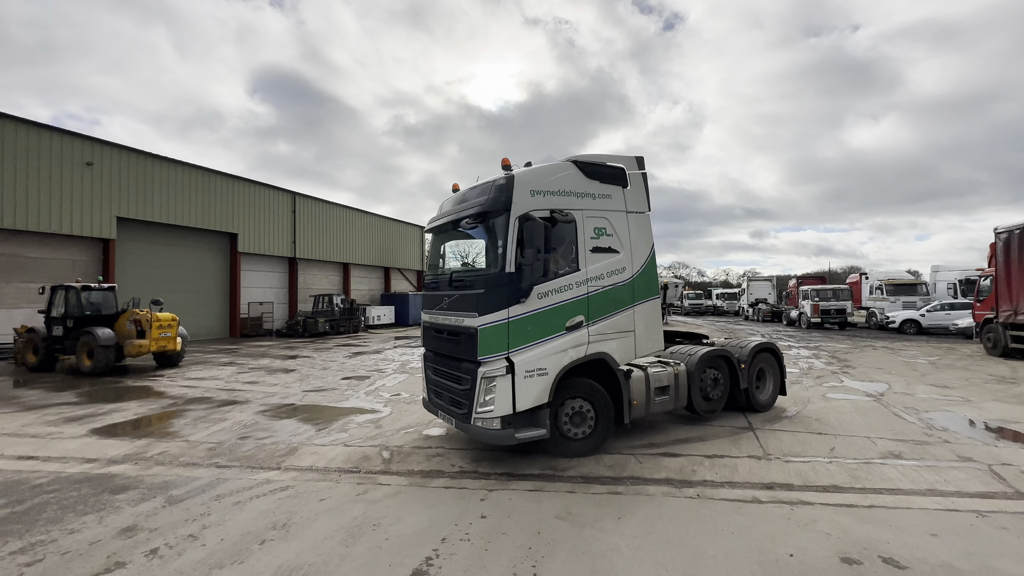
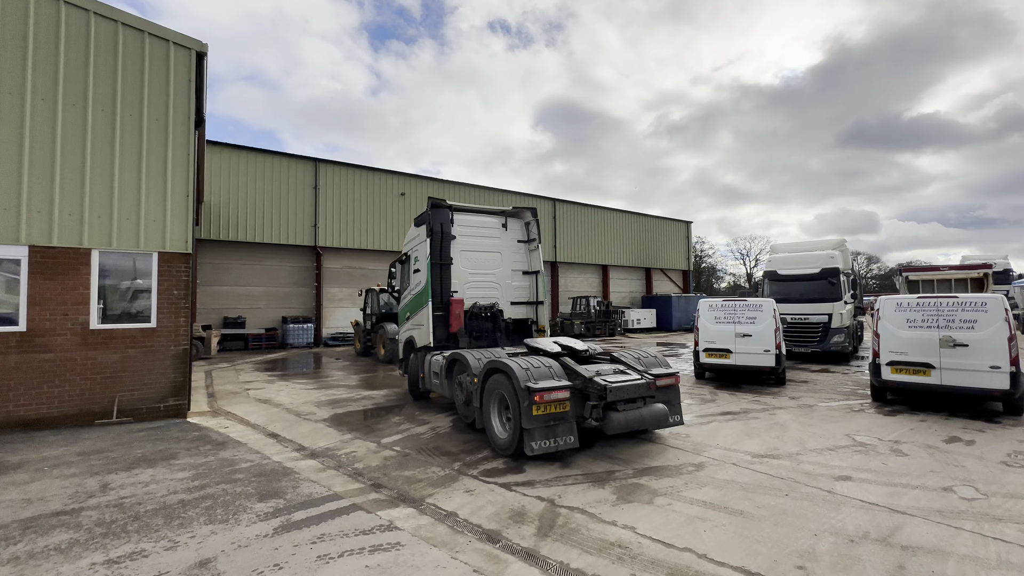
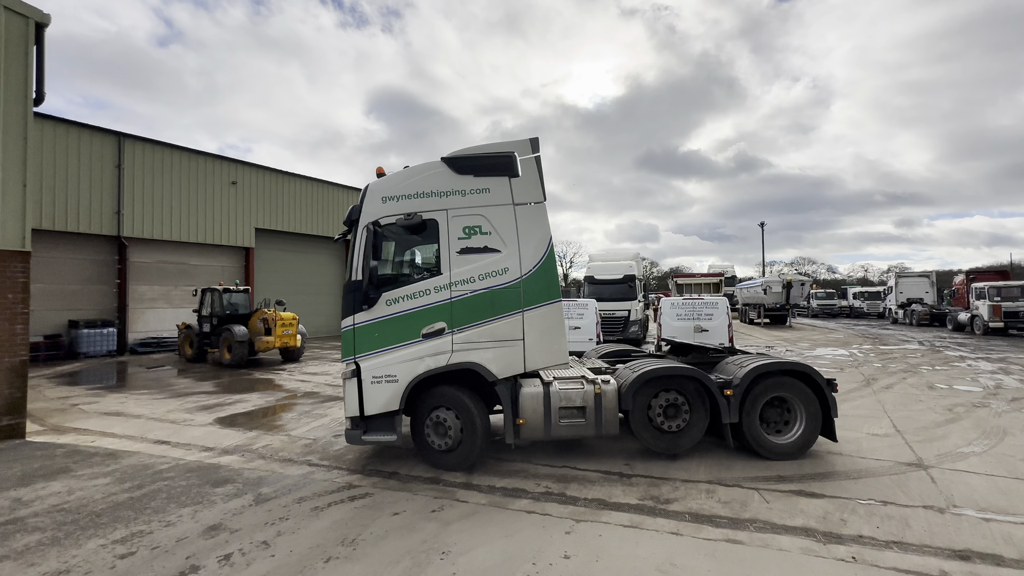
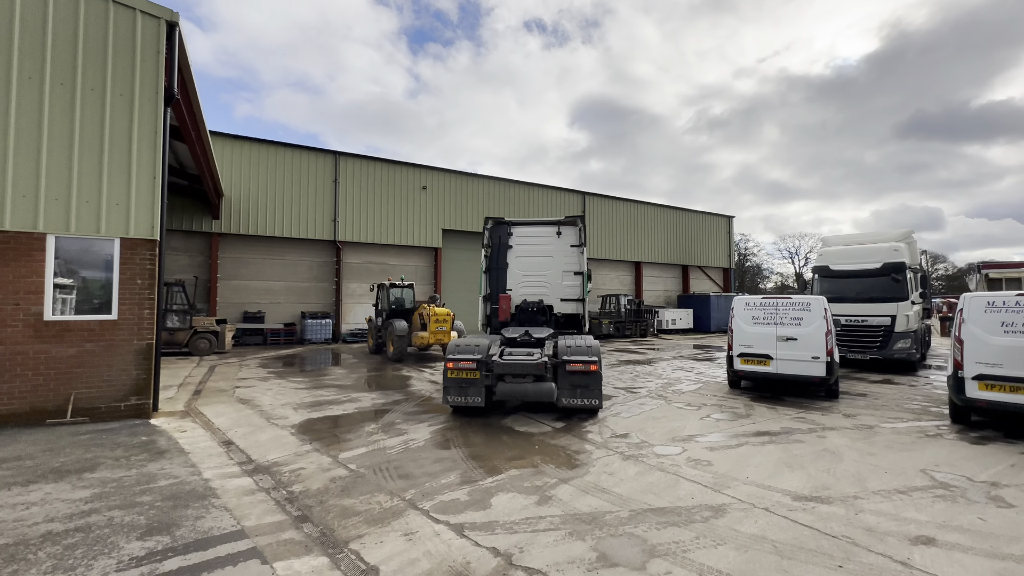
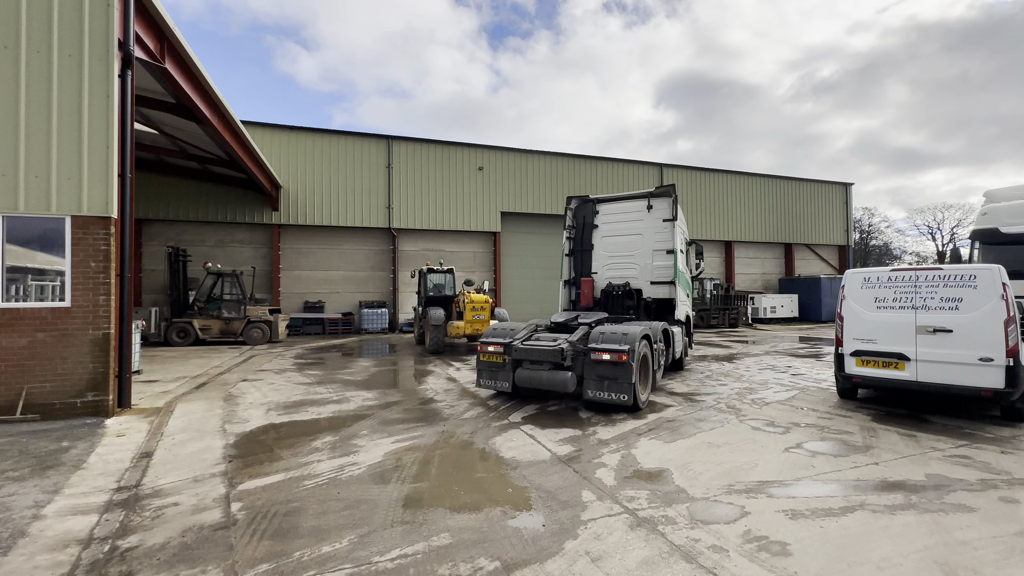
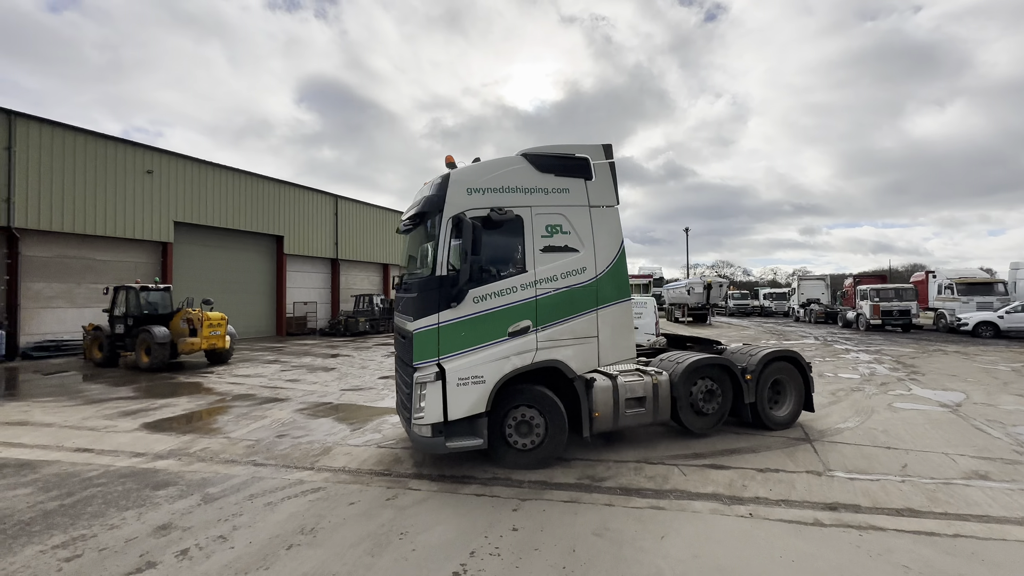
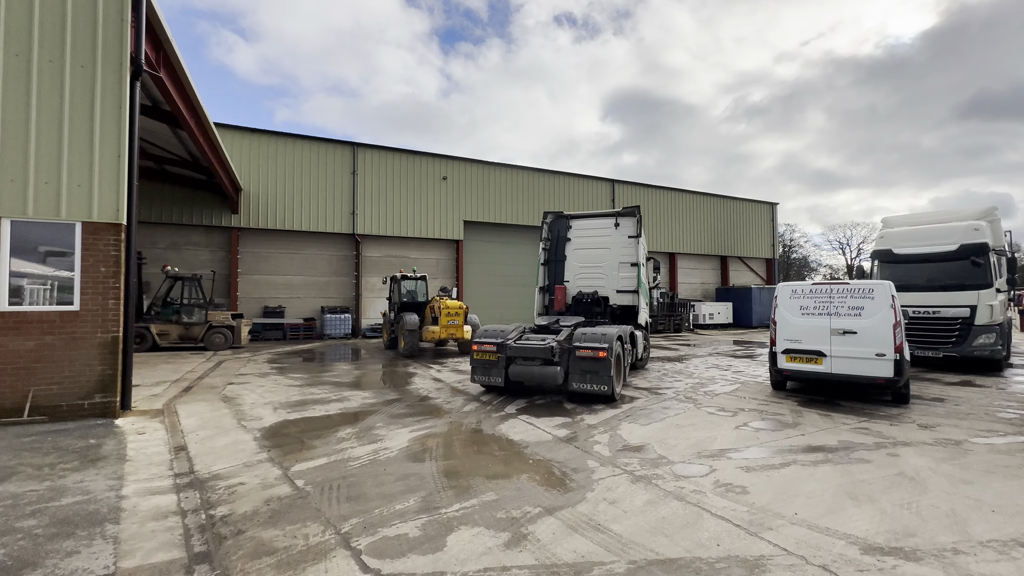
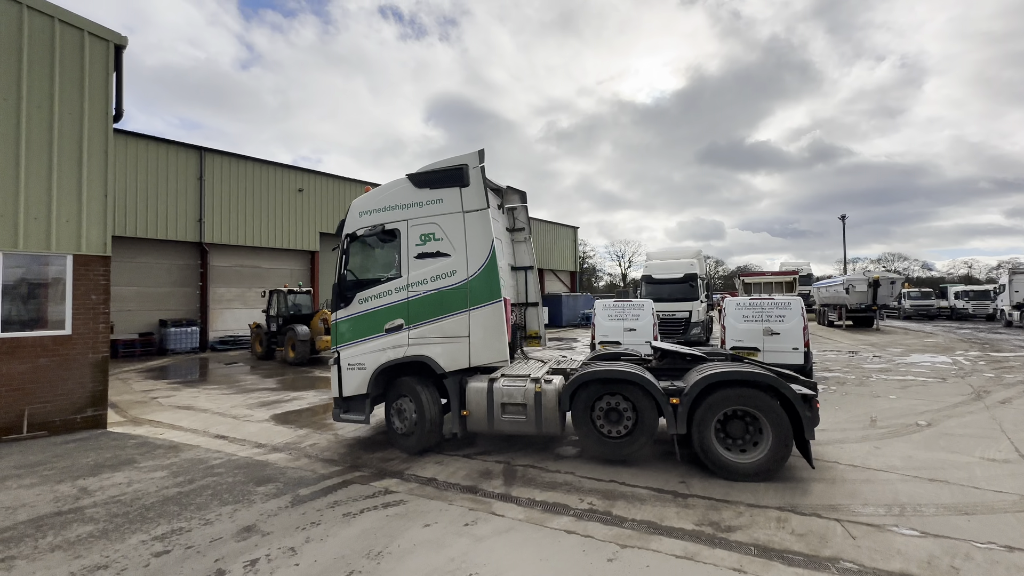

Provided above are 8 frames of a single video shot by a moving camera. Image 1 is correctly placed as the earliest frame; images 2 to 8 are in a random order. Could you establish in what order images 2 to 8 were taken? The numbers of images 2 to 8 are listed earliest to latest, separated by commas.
6, 3, 8, 2, 4, 7, 5
